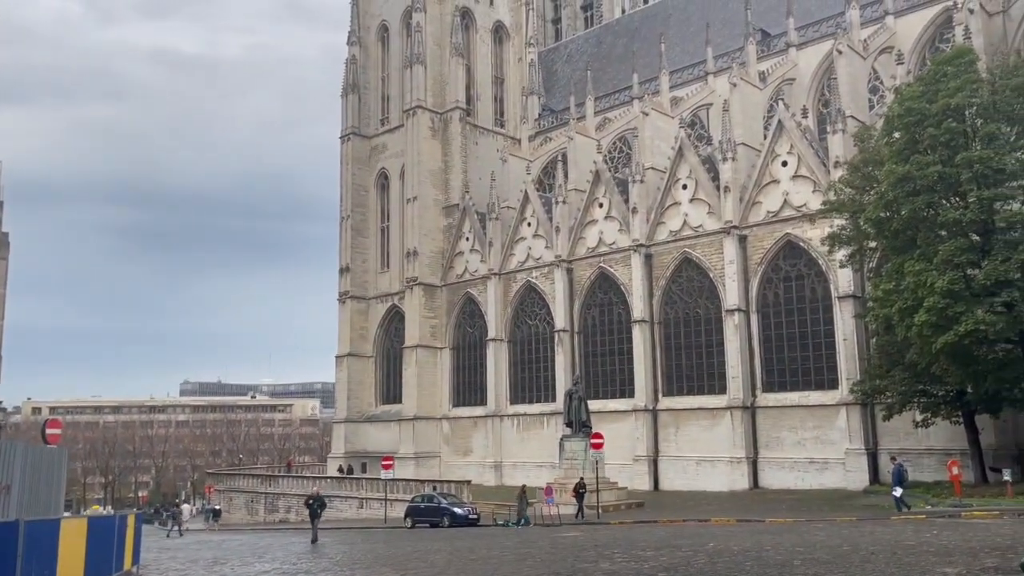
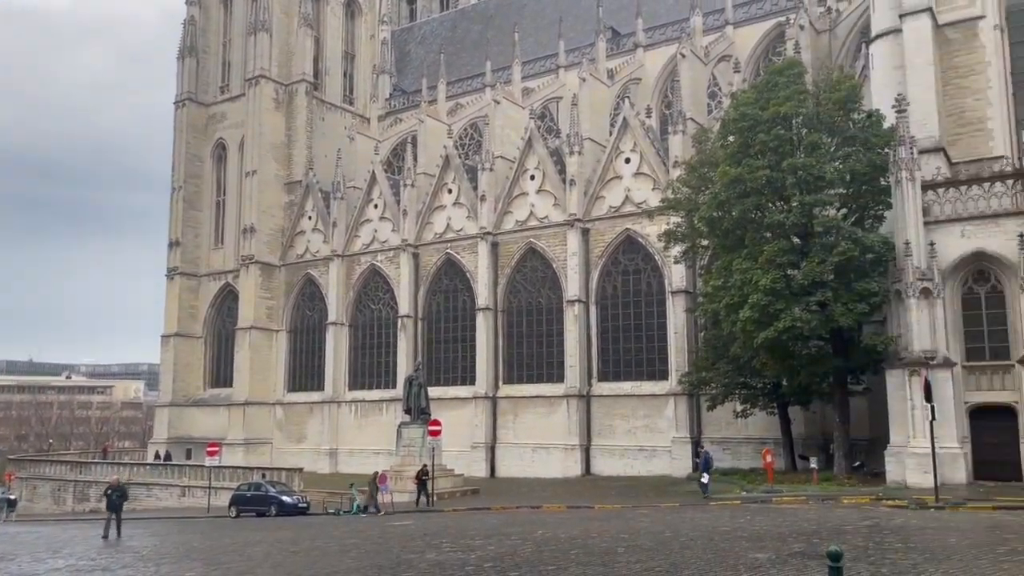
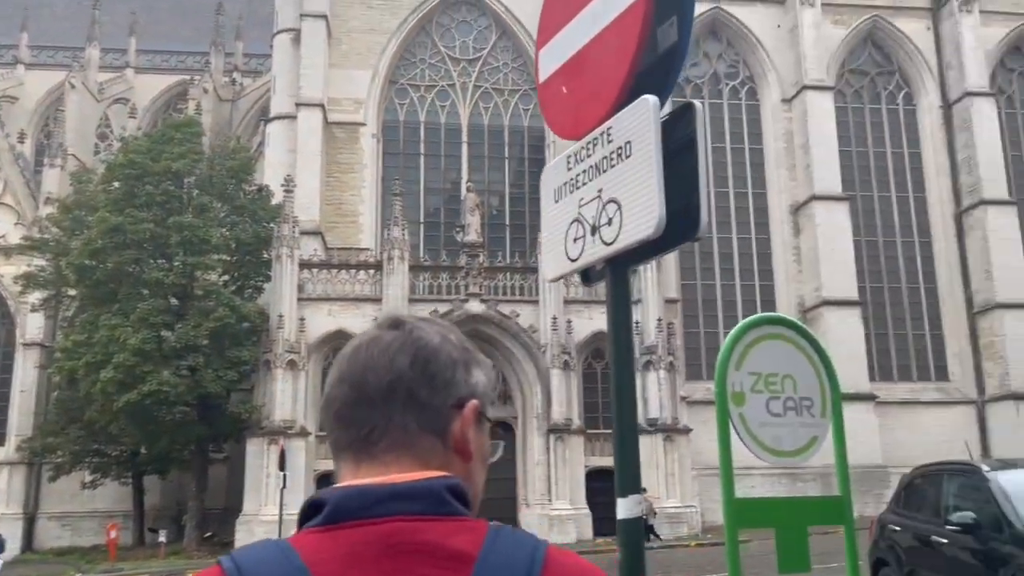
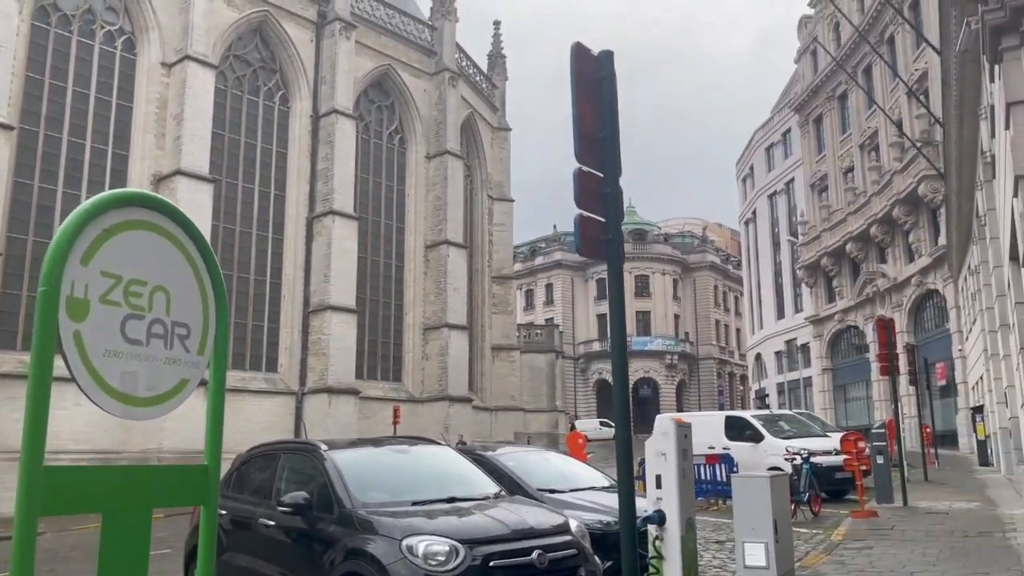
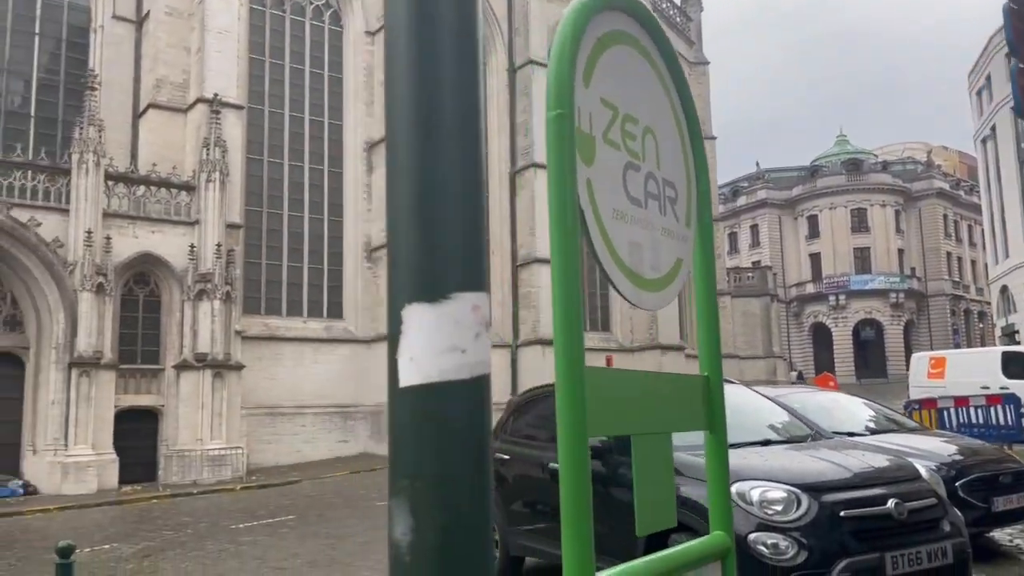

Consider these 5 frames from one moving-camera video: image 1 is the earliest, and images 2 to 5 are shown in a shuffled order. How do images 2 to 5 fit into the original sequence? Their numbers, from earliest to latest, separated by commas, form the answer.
2, 3, 4, 5
